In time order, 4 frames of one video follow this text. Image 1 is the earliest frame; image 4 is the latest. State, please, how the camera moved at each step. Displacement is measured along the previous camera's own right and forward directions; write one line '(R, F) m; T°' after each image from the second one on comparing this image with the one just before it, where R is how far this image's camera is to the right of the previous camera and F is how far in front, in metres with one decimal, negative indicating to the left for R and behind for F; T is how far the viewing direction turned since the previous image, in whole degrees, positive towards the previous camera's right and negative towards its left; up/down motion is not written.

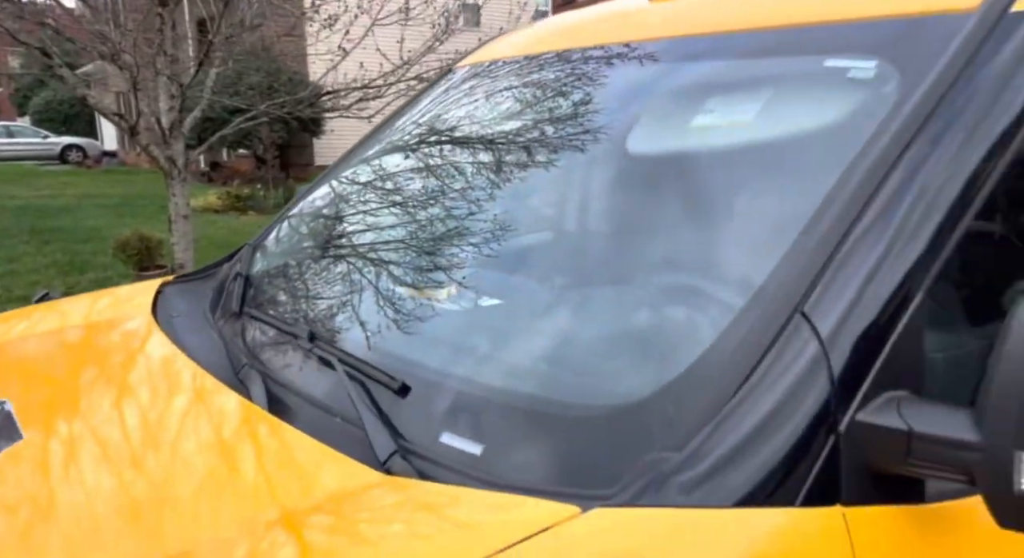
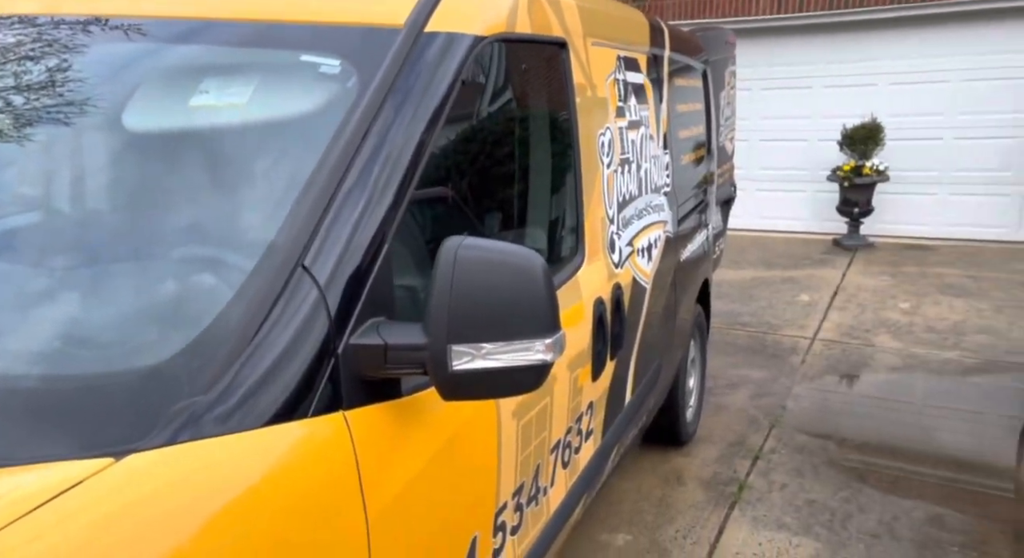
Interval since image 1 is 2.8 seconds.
(-0.2, -0.4) m; +31°
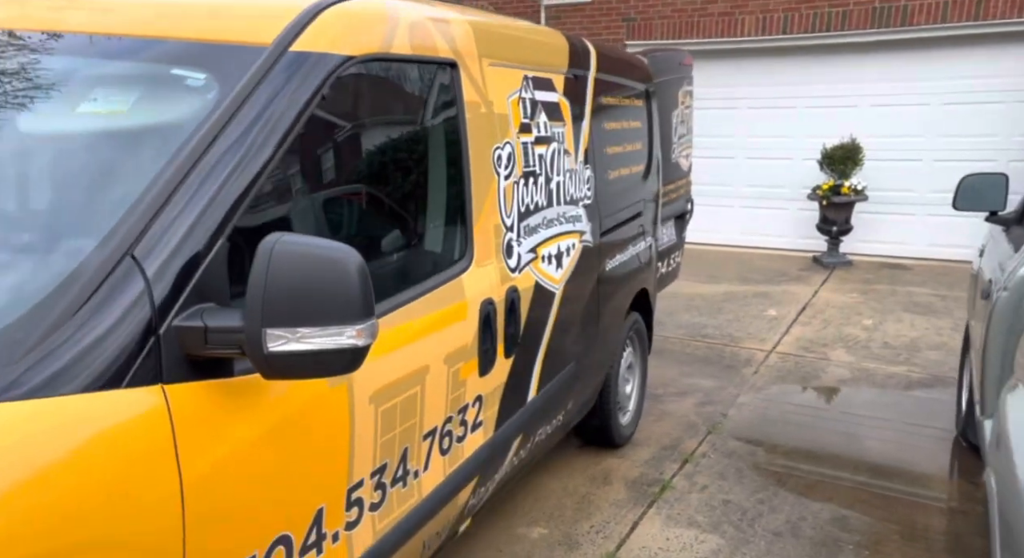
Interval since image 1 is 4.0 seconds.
(+0.3, -0.2) m; 0°
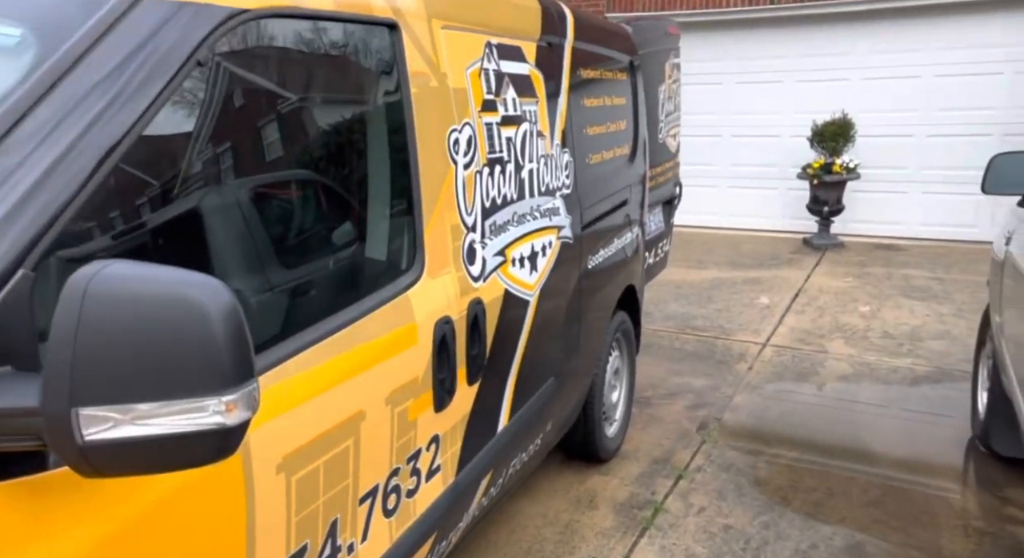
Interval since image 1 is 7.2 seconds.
(+0.1, +0.5) m; +1°
